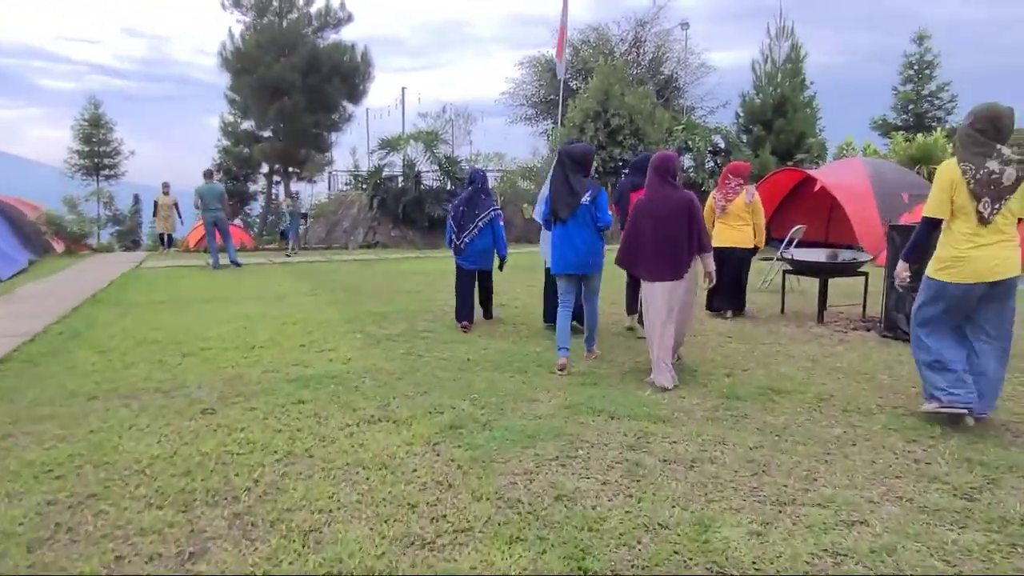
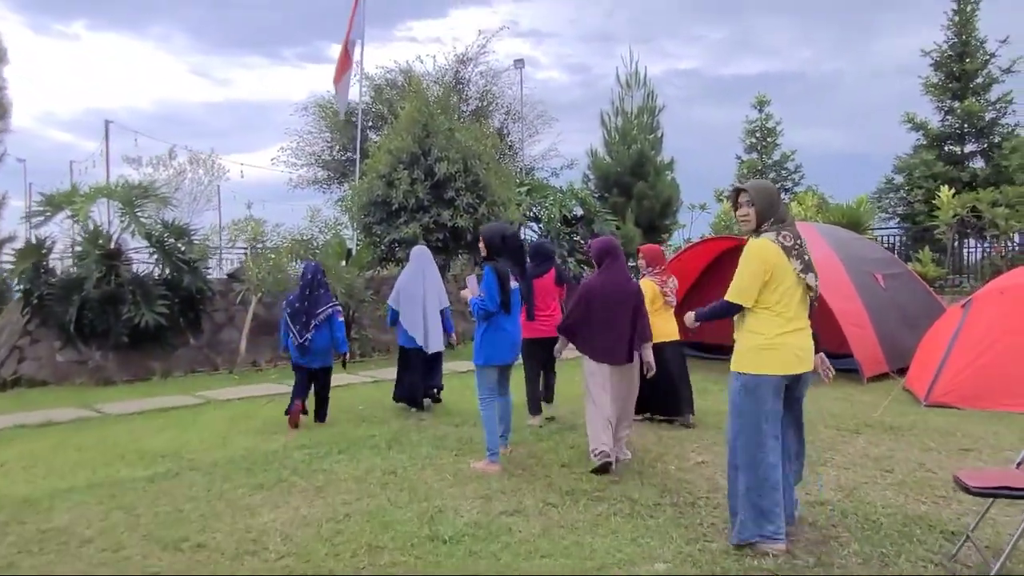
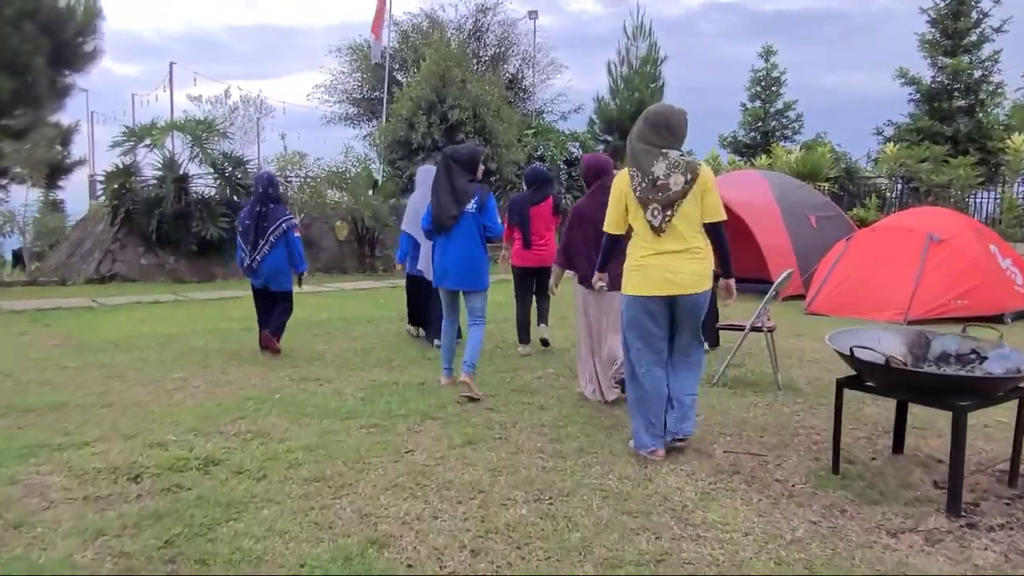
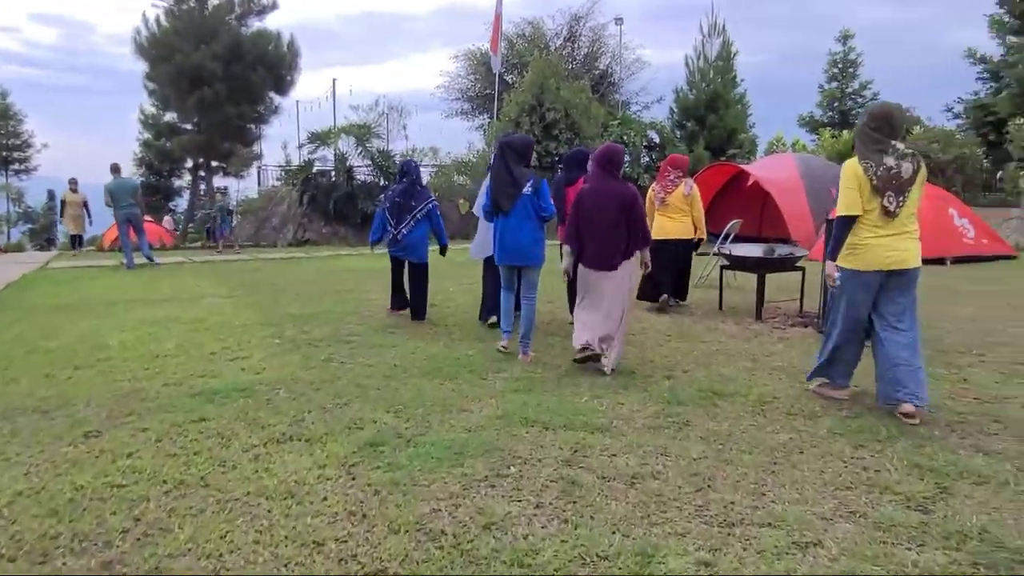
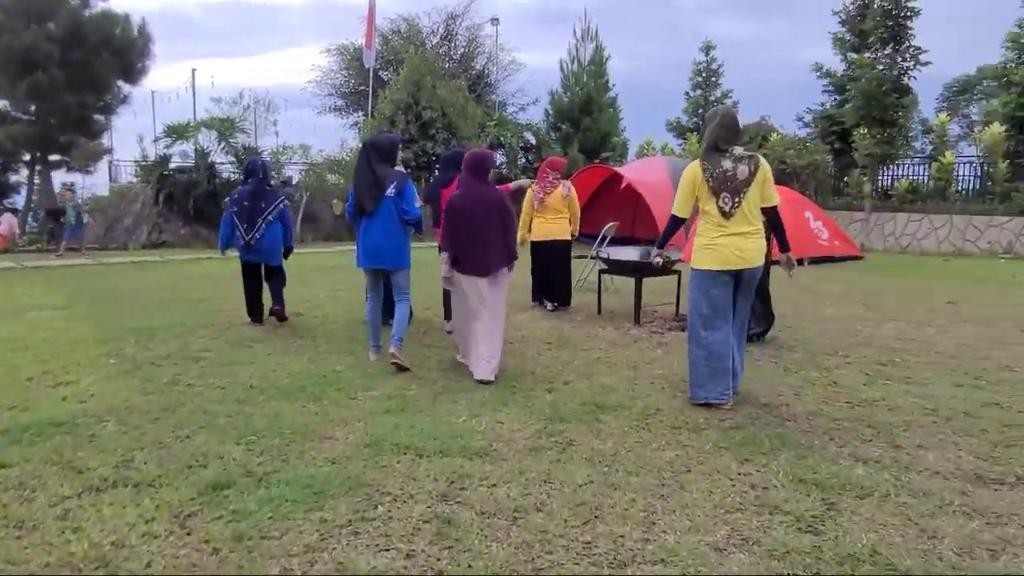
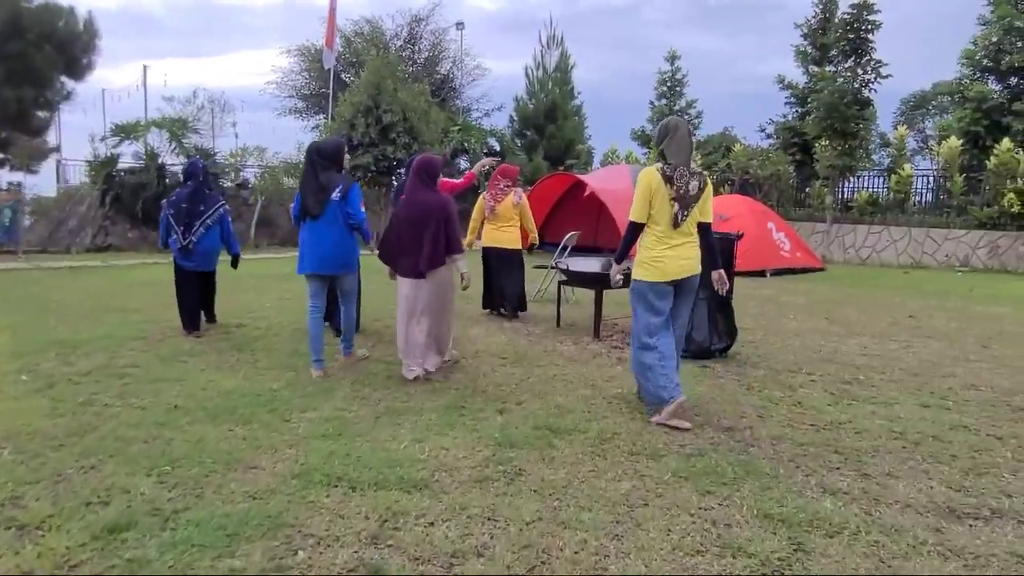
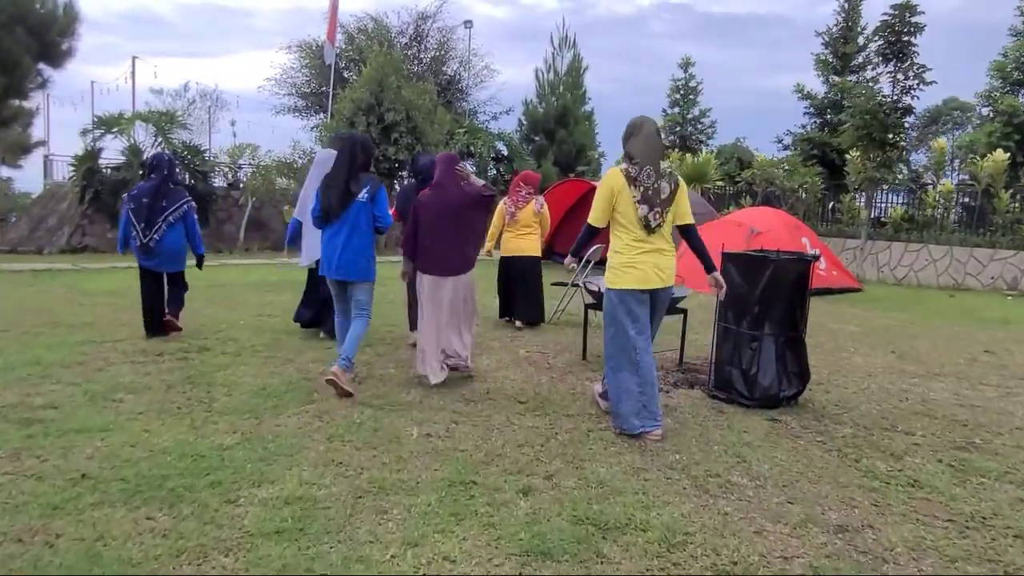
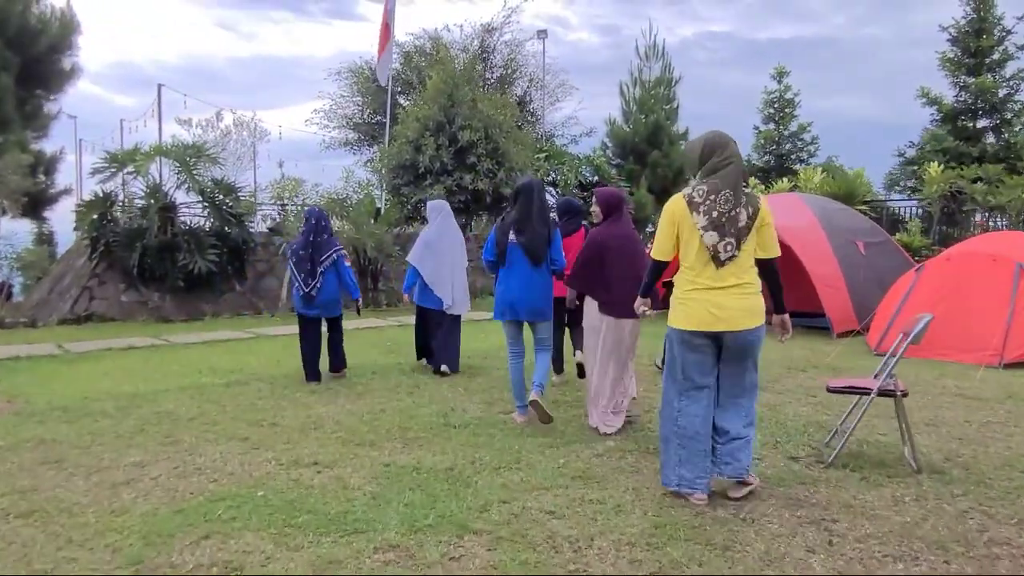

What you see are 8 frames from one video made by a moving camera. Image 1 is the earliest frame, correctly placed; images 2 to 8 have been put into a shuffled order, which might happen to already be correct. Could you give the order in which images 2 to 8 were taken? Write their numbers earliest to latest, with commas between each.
4, 5, 6, 7, 3, 8, 2
